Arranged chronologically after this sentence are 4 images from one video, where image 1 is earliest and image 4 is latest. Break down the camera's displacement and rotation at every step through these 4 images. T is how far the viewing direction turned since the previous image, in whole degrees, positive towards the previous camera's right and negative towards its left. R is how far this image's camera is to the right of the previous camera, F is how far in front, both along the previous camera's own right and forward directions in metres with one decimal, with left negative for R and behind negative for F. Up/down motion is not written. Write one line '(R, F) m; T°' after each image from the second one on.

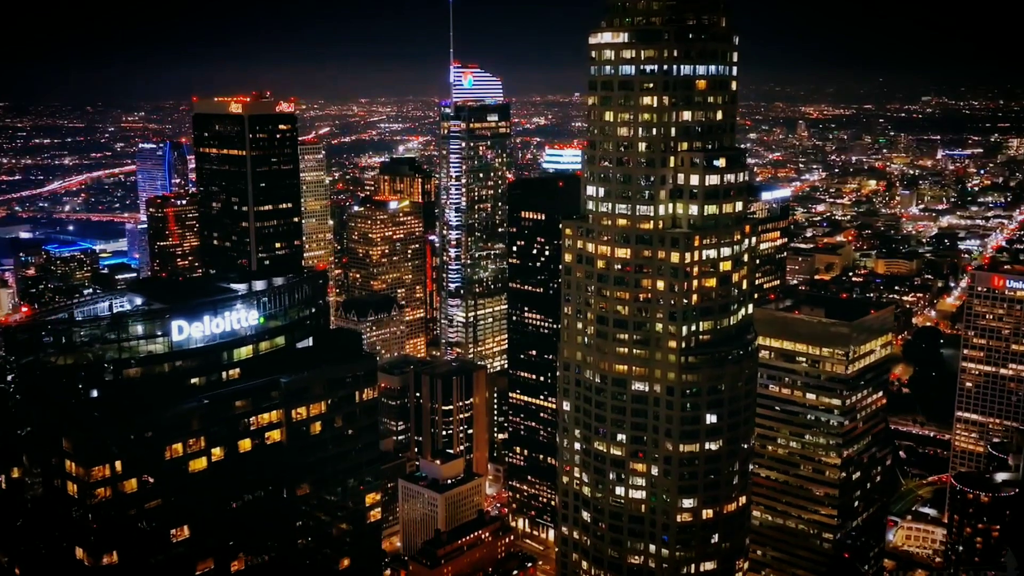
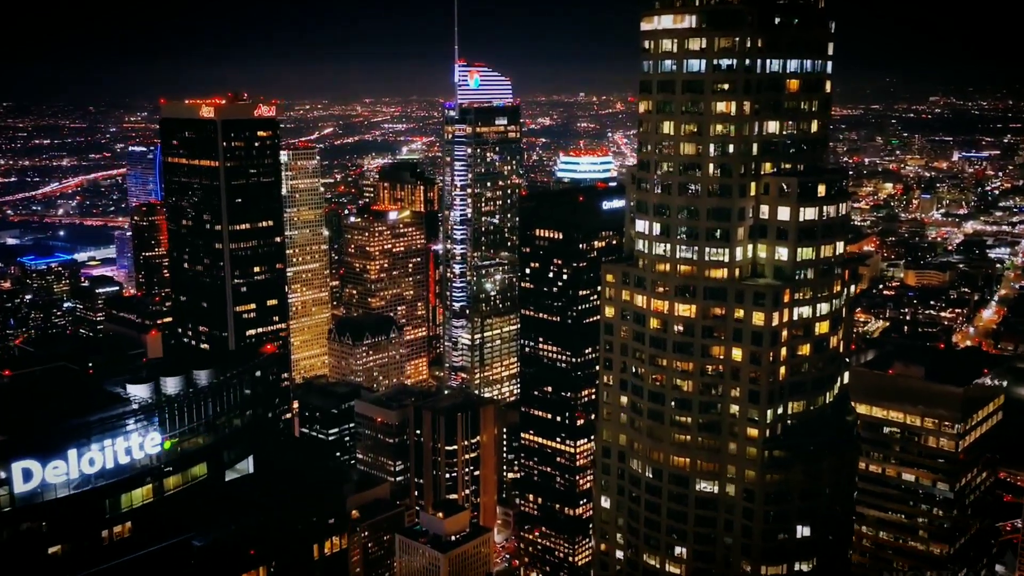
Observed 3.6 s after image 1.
(-0.9, +11.5) m; 0°
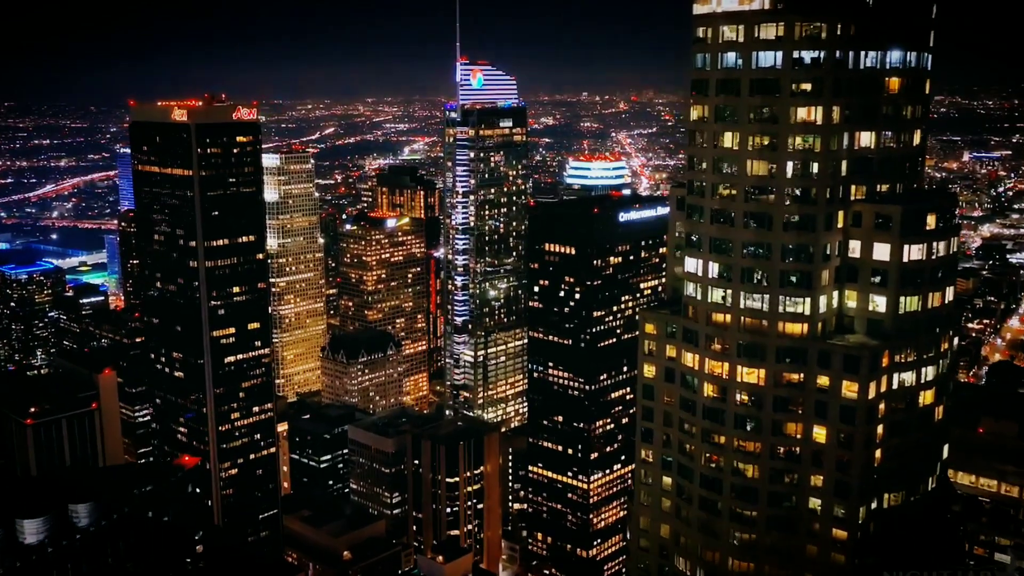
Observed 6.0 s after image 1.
(-0.4, +7.7) m; 0°
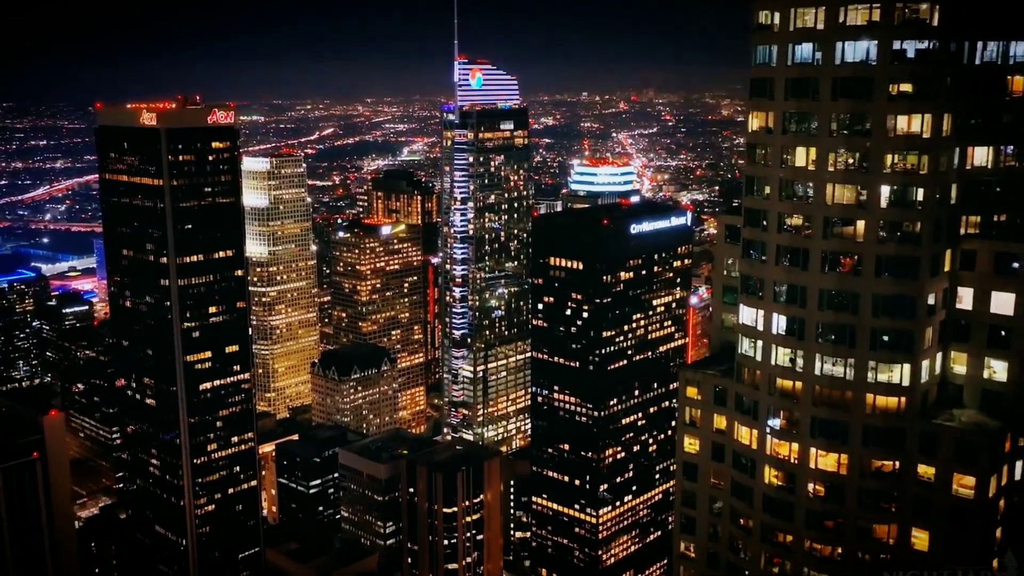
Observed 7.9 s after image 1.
(-0.2, +6.0) m; 0°
